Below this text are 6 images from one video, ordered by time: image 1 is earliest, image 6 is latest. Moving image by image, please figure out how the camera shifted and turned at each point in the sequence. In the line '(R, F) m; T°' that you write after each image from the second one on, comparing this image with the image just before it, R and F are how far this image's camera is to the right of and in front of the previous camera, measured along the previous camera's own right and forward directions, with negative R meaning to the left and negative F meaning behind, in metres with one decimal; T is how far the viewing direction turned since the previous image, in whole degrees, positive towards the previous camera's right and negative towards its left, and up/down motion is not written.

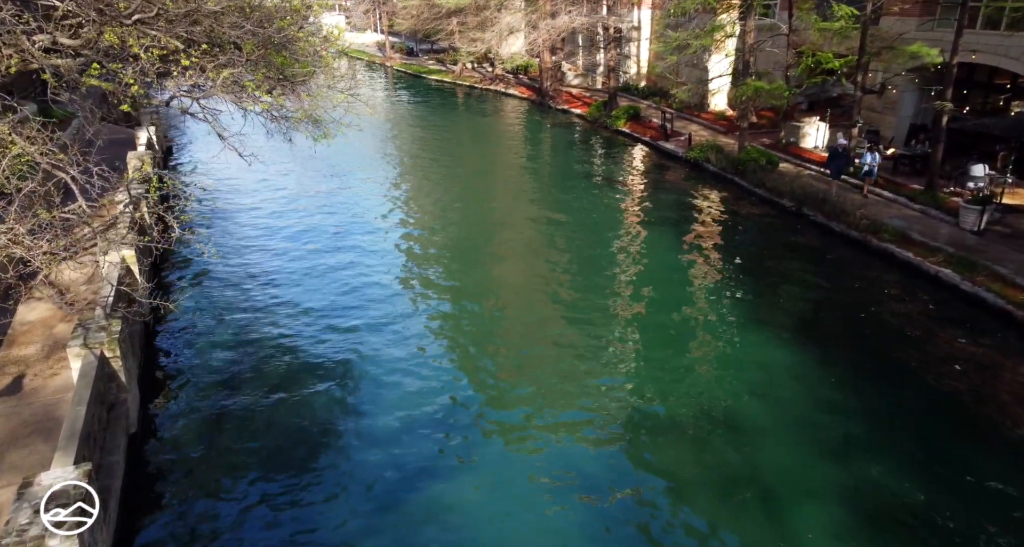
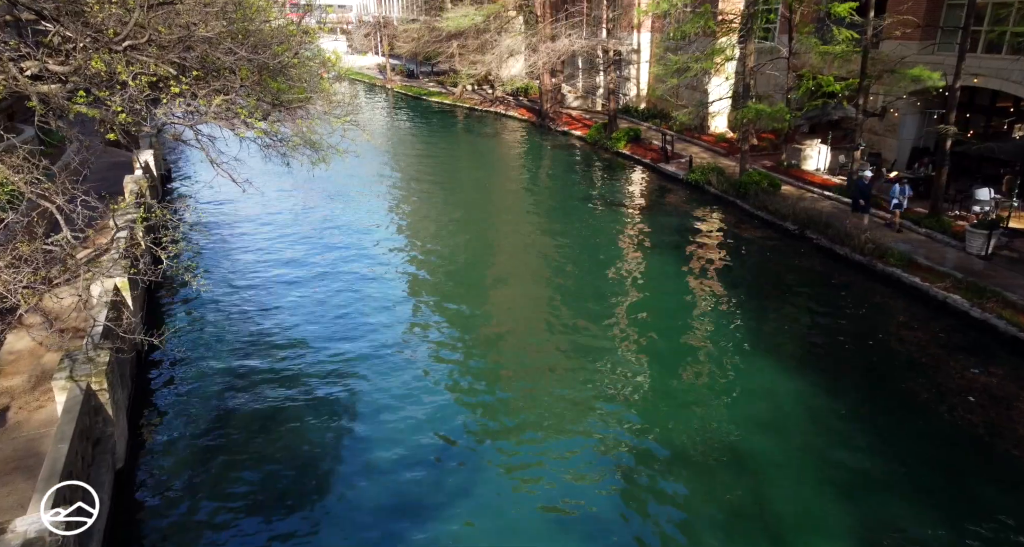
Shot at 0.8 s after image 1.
(0.0, +0.2) m; 0°
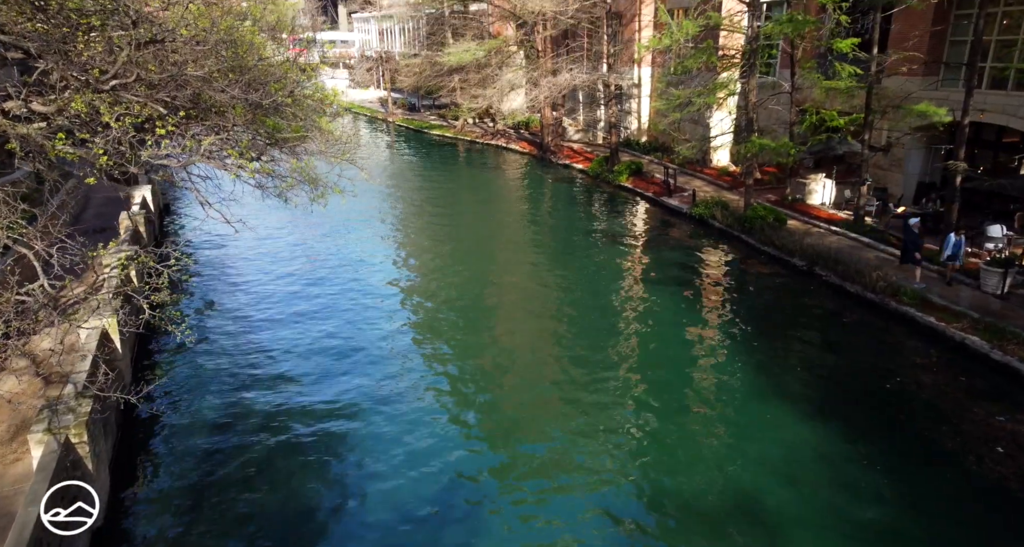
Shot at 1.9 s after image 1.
(-0.1, +0.4) m; 0°
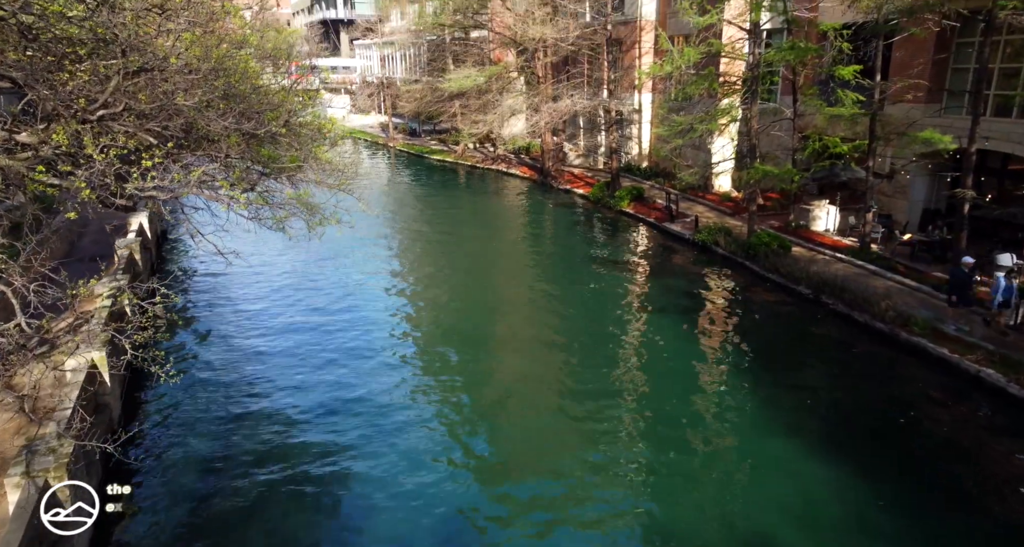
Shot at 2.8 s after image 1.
(-0.1, +0.3) m; 0°
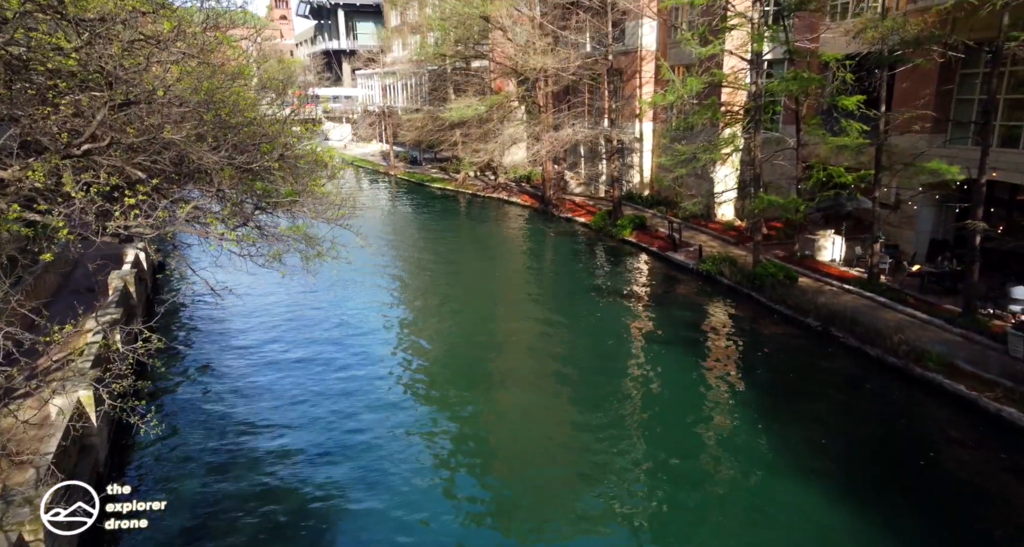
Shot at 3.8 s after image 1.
(-0.1, +0.3) m; 0°
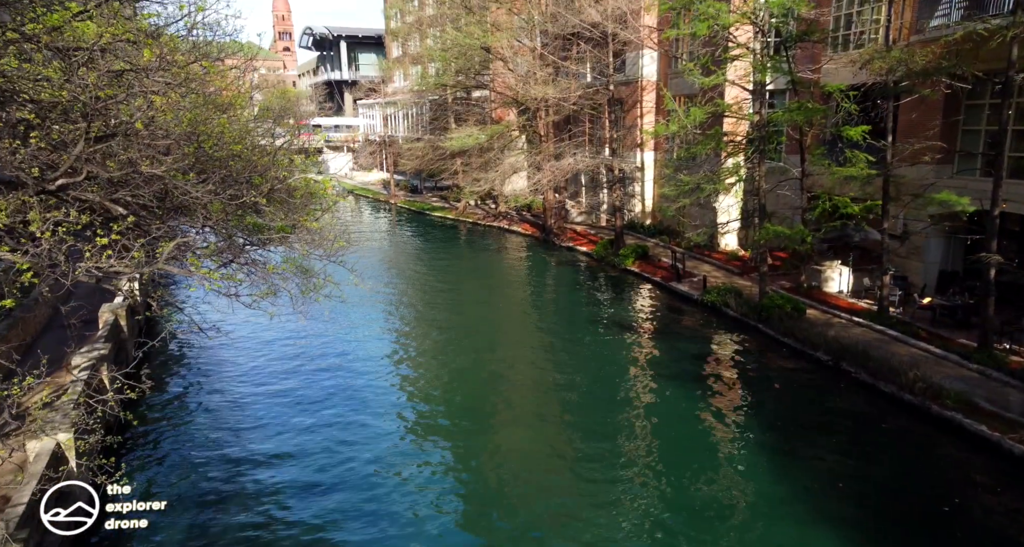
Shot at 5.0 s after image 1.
(-0.1, +0.4) m; 0°
